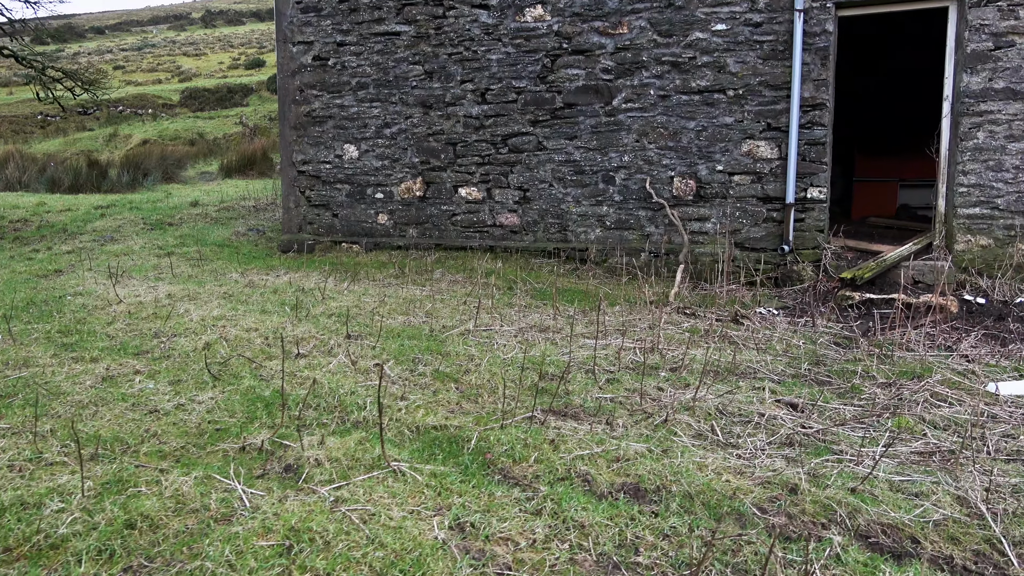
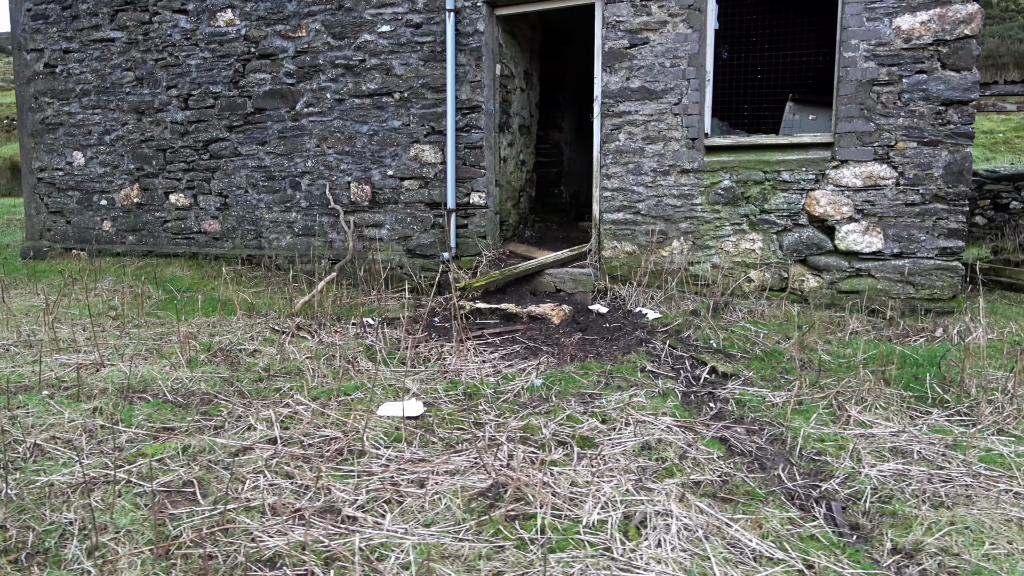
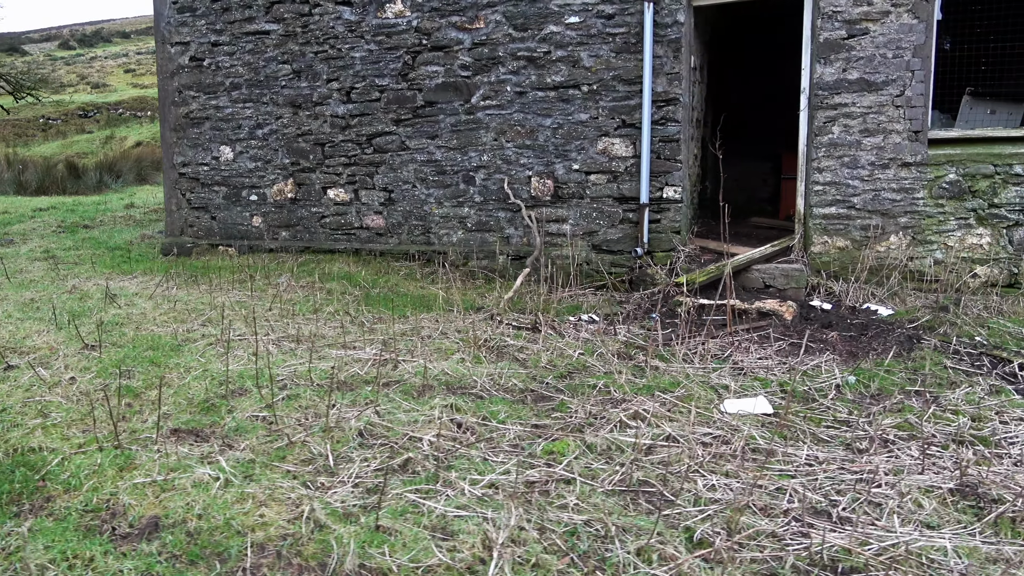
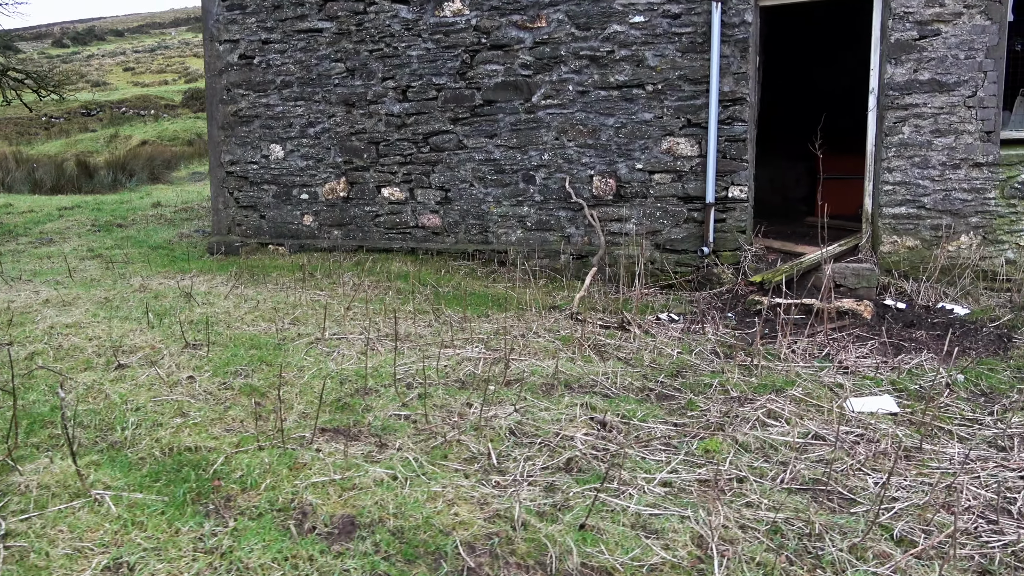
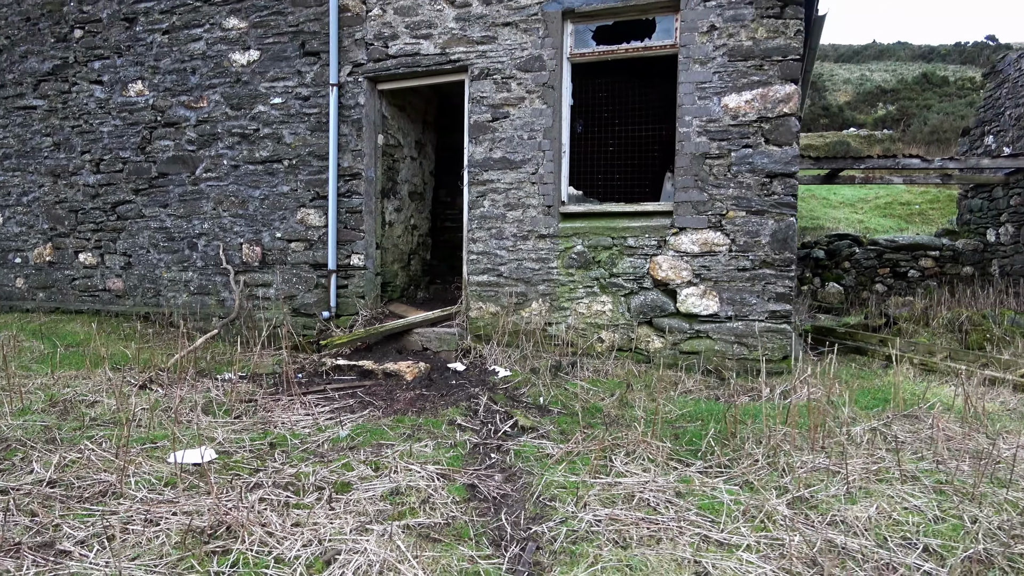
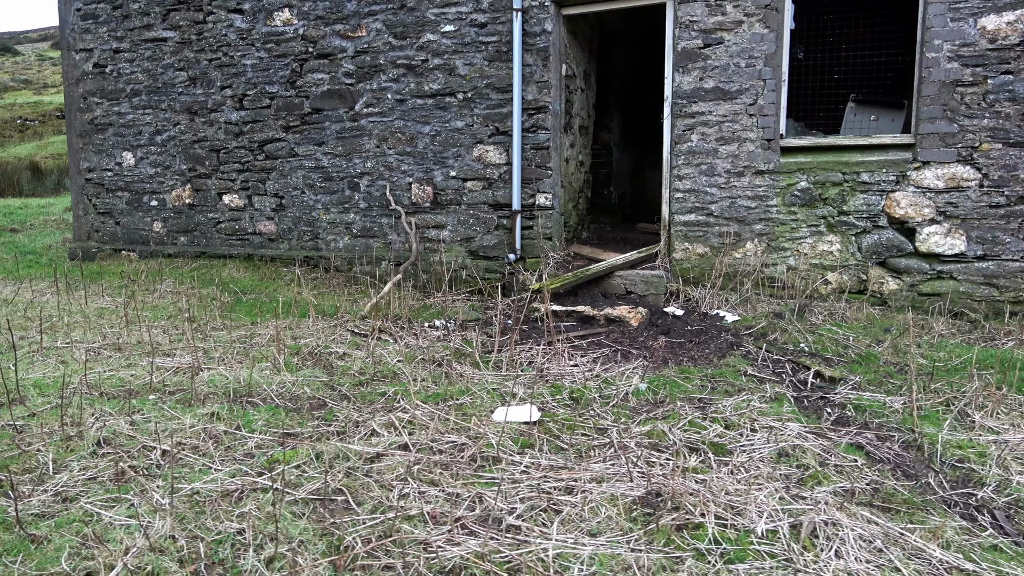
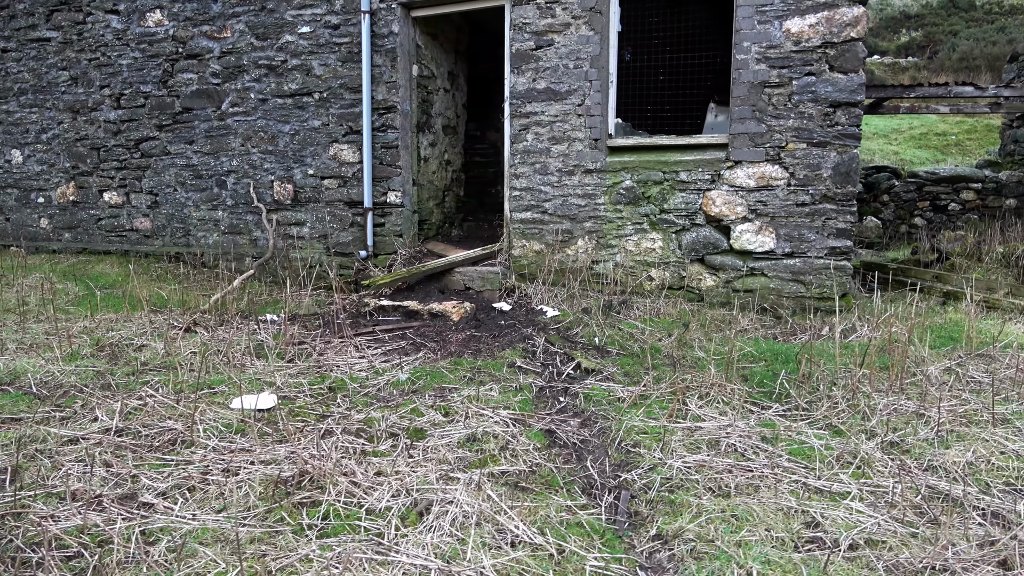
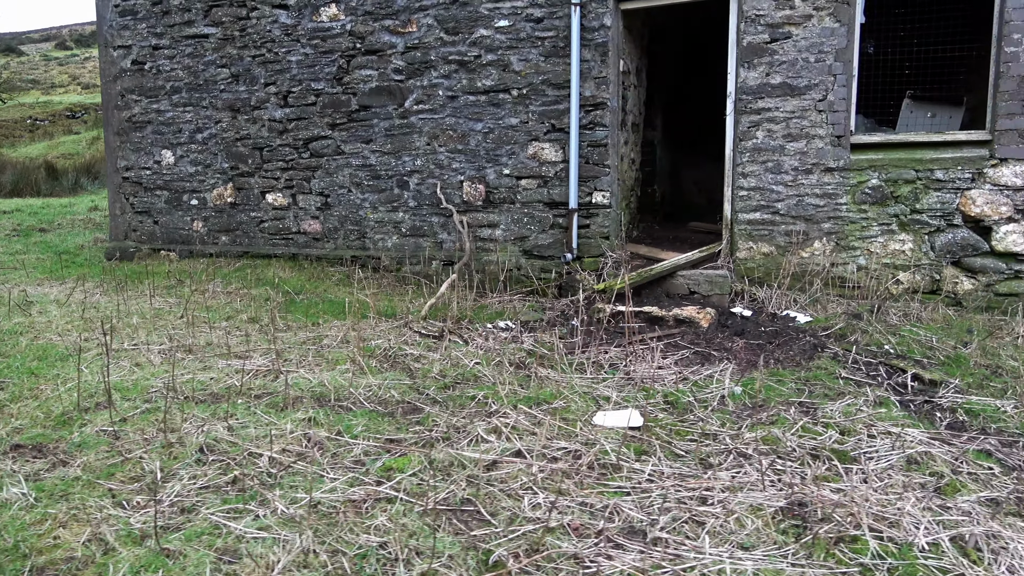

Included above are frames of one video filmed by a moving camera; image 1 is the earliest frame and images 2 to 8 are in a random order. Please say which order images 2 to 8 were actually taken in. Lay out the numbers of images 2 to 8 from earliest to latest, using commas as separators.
4, 3, 8, 6, 2, 7, 5
